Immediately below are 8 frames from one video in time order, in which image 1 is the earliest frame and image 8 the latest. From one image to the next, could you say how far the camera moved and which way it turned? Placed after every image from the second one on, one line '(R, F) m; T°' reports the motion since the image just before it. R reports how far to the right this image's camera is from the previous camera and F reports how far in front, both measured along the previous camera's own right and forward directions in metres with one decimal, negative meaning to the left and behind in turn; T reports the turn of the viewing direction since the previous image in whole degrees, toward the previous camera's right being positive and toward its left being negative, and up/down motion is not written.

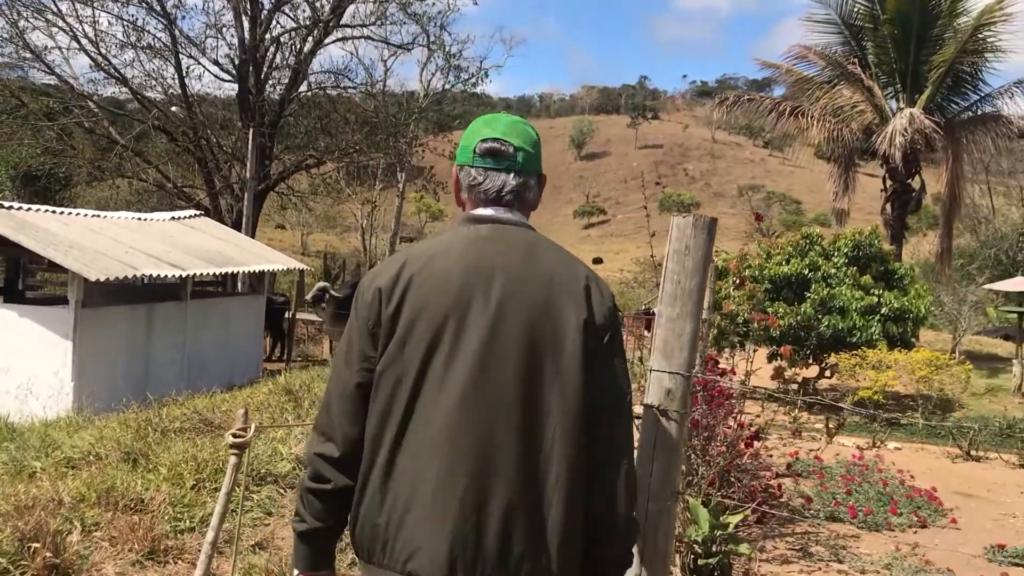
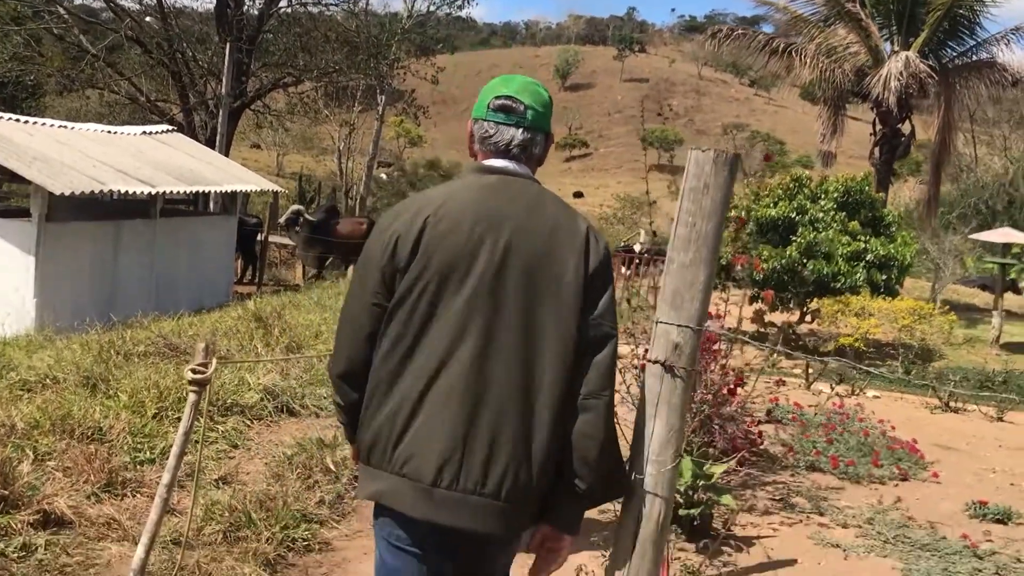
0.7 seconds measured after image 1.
(0.0, +0.3) m; +1°
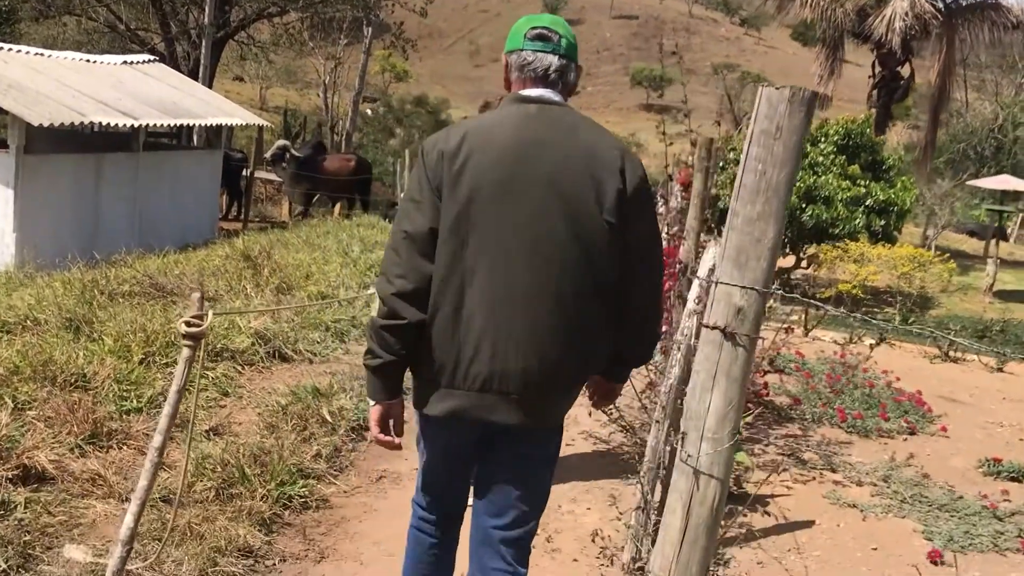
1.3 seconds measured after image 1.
(-0.1, +0.3) m; +1°
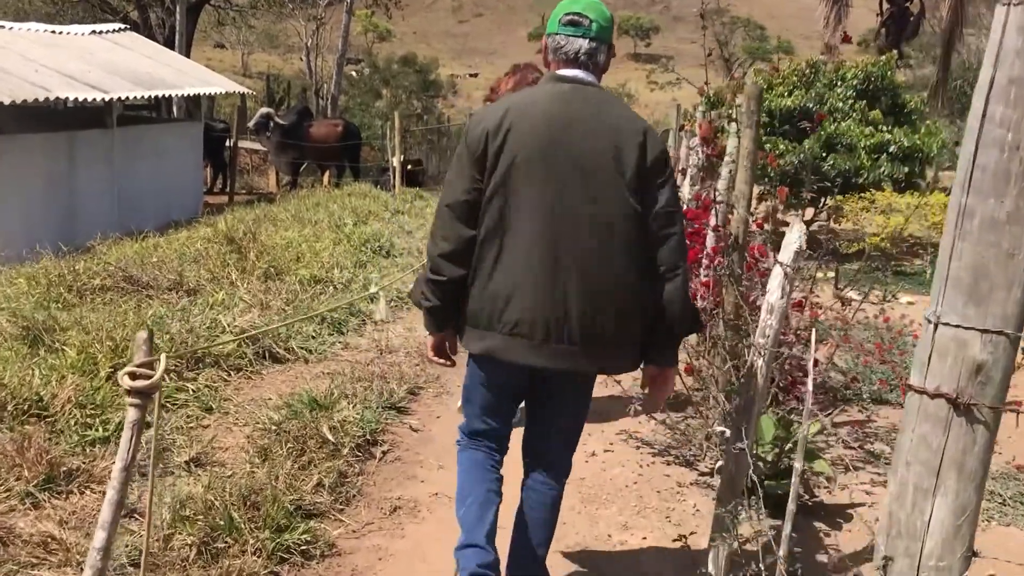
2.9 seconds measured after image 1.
(-0.1, +0.7) m; 0°
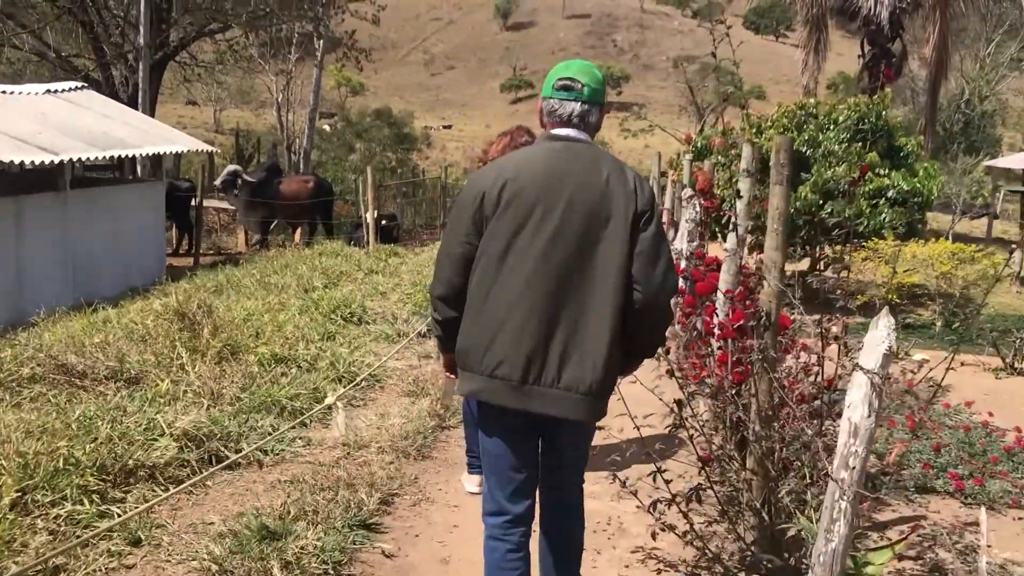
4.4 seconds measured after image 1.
(0.0, +0.7) m; +1°
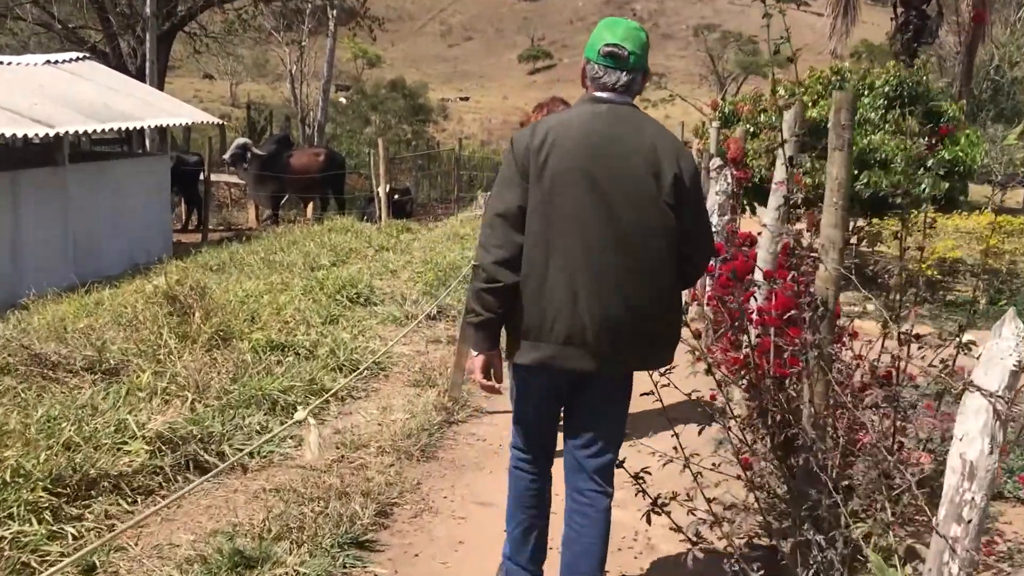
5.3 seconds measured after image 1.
(0.0, +0.5) m; -1°
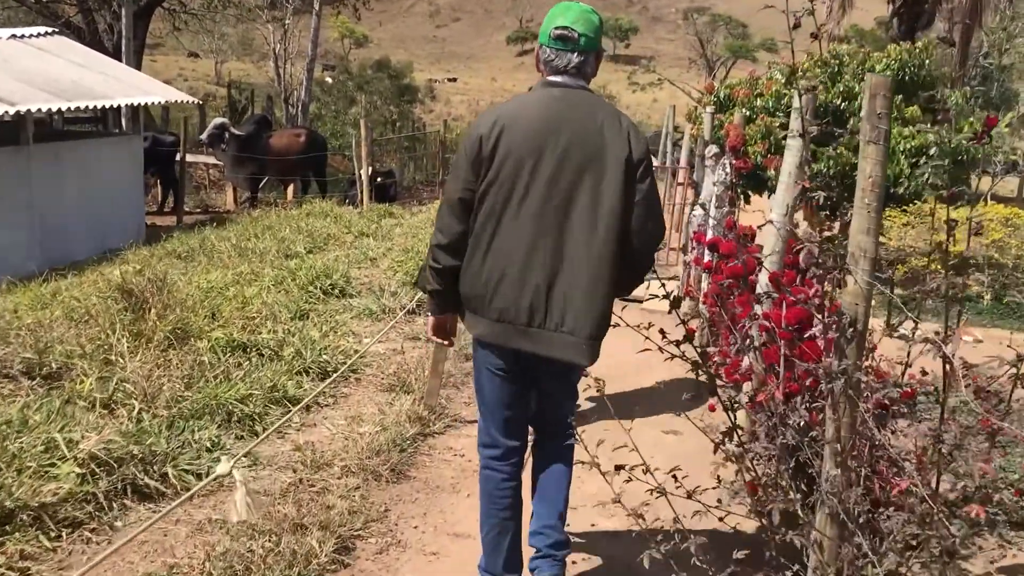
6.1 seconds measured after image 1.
(0.0, +0.4) m; +1°
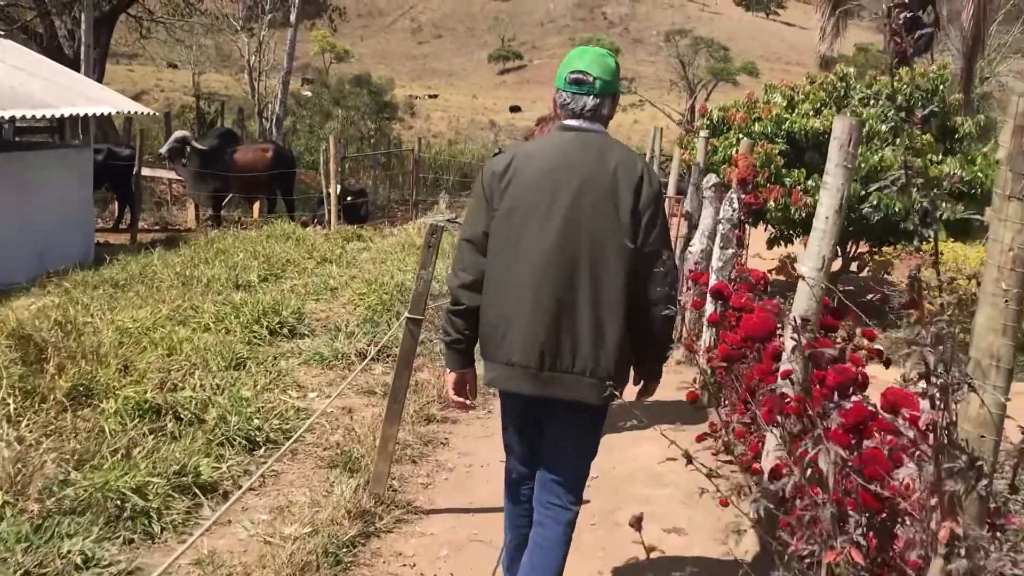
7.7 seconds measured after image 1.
(0.0, +0.9) m; +1°
